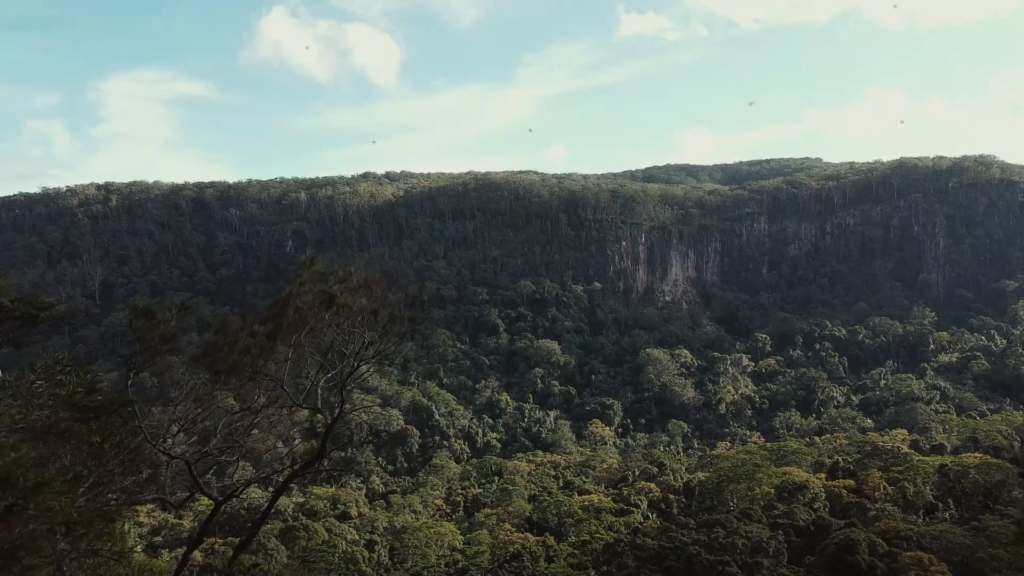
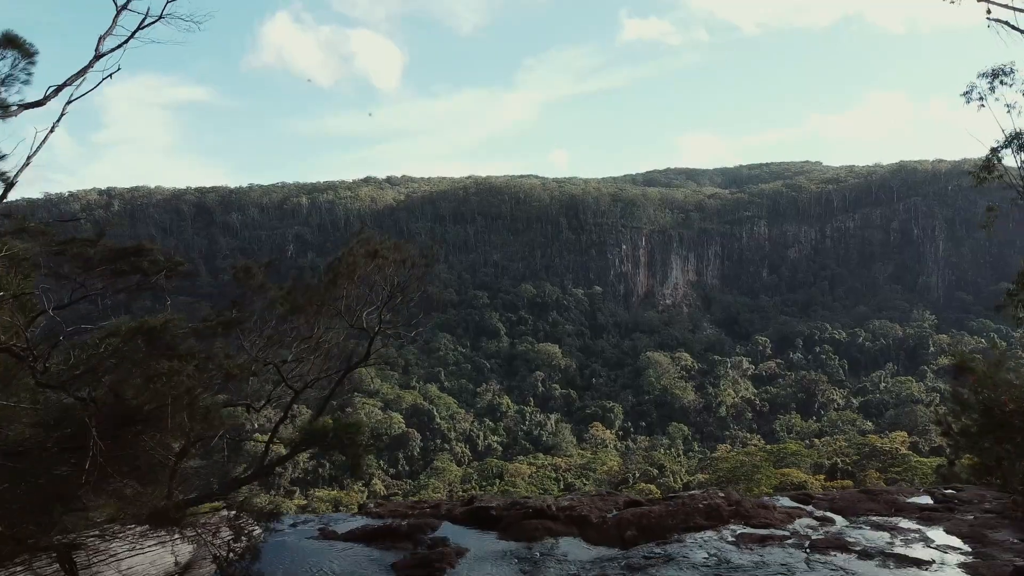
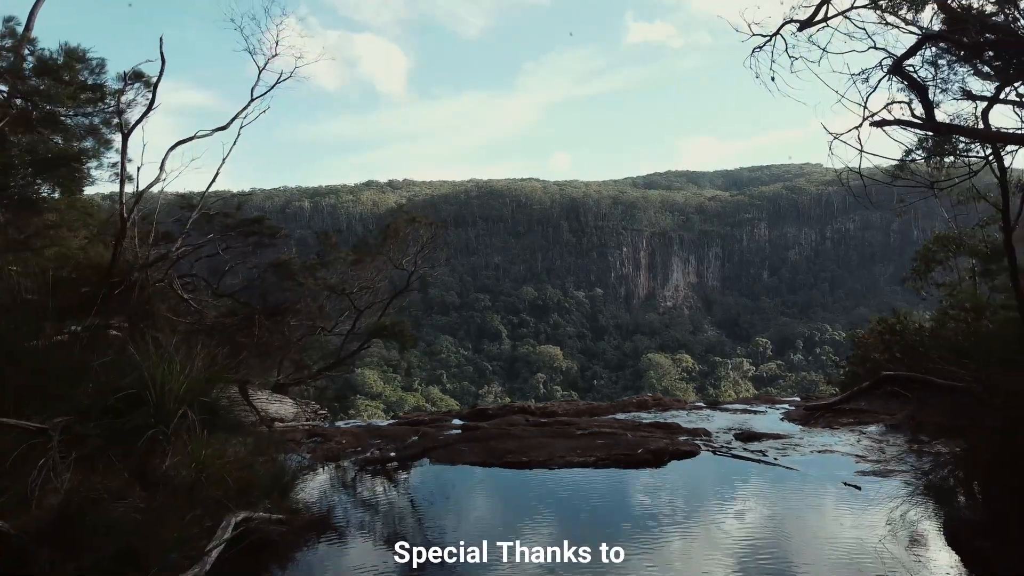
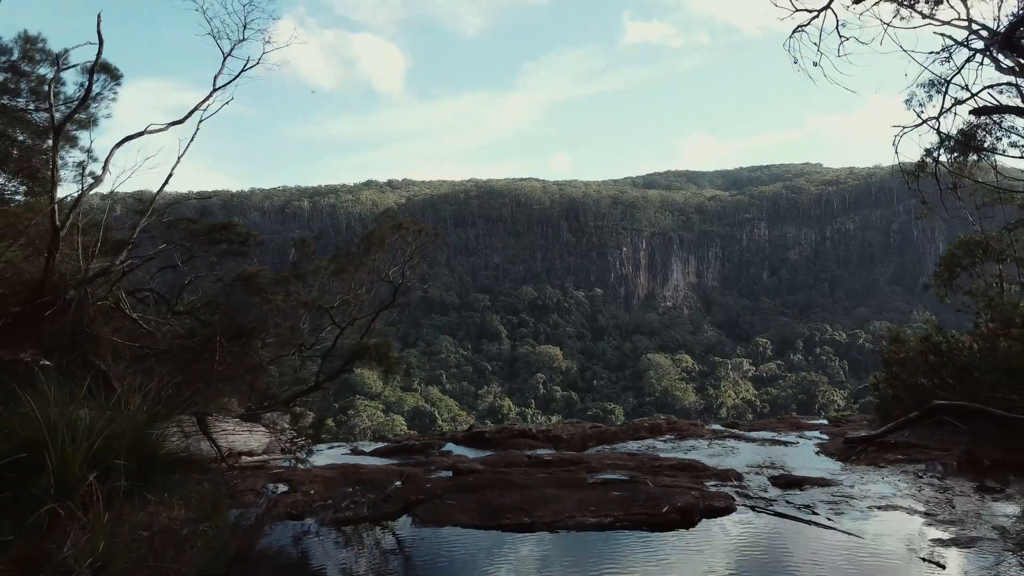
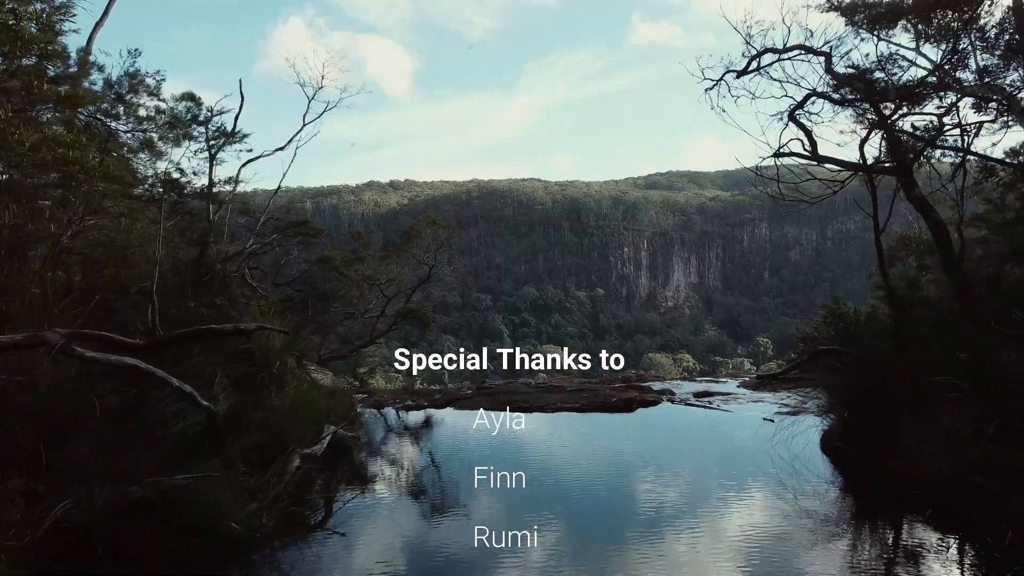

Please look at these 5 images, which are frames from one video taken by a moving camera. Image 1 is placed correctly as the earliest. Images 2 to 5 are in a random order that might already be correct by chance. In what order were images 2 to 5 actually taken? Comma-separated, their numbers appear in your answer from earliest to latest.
2, 4, 3, 5
